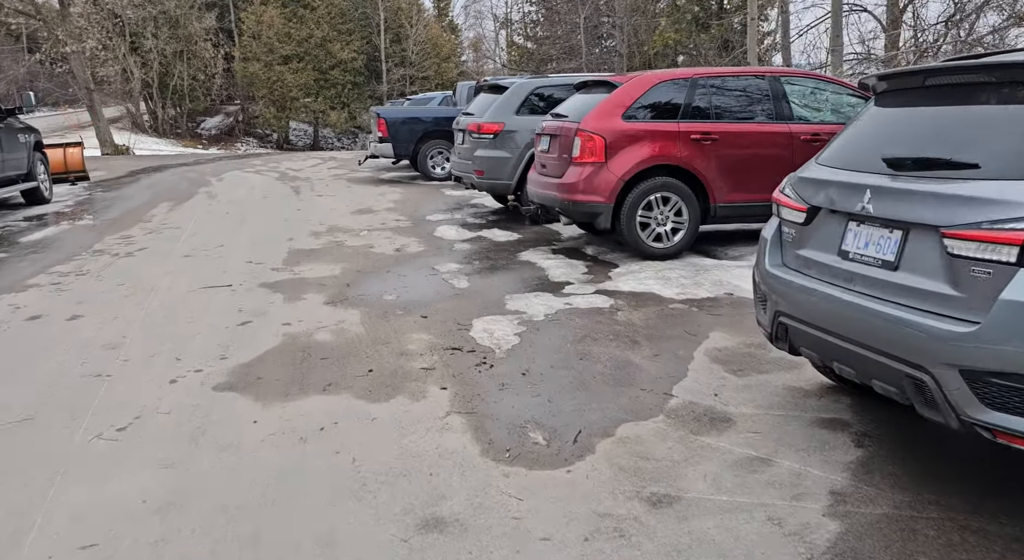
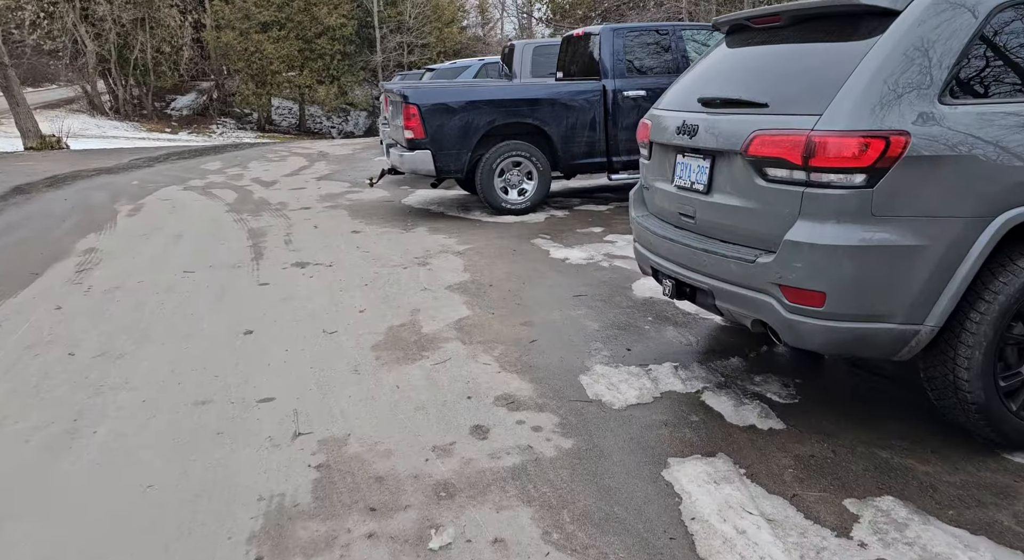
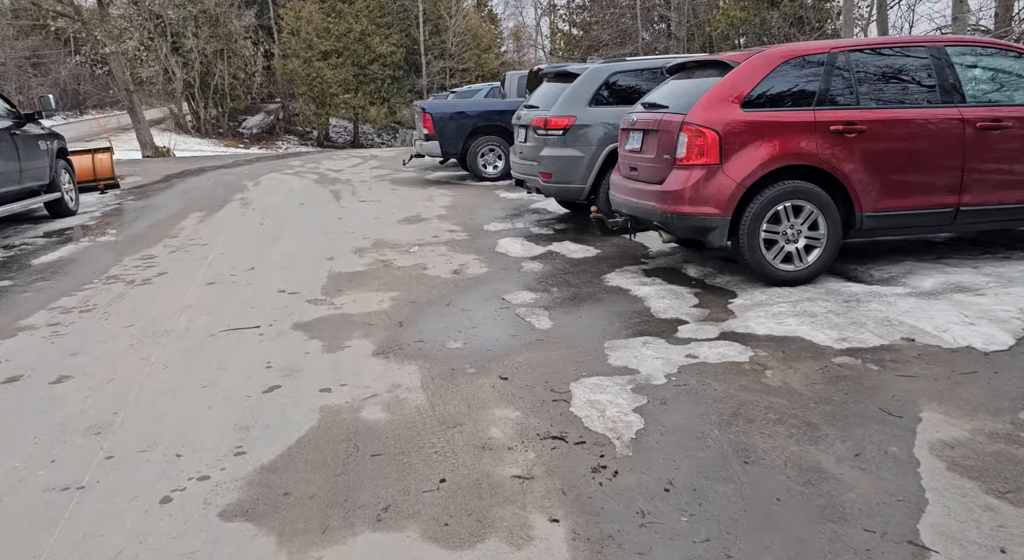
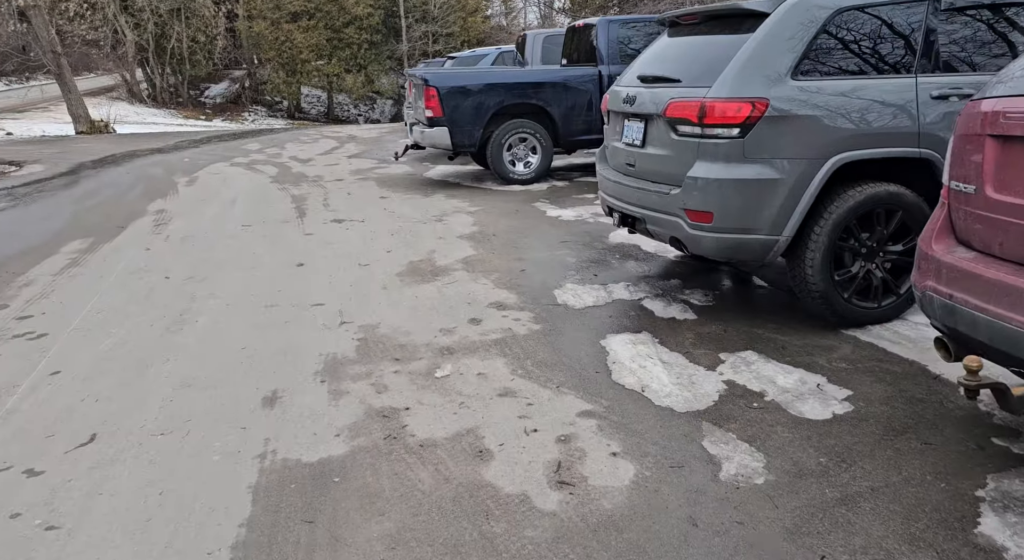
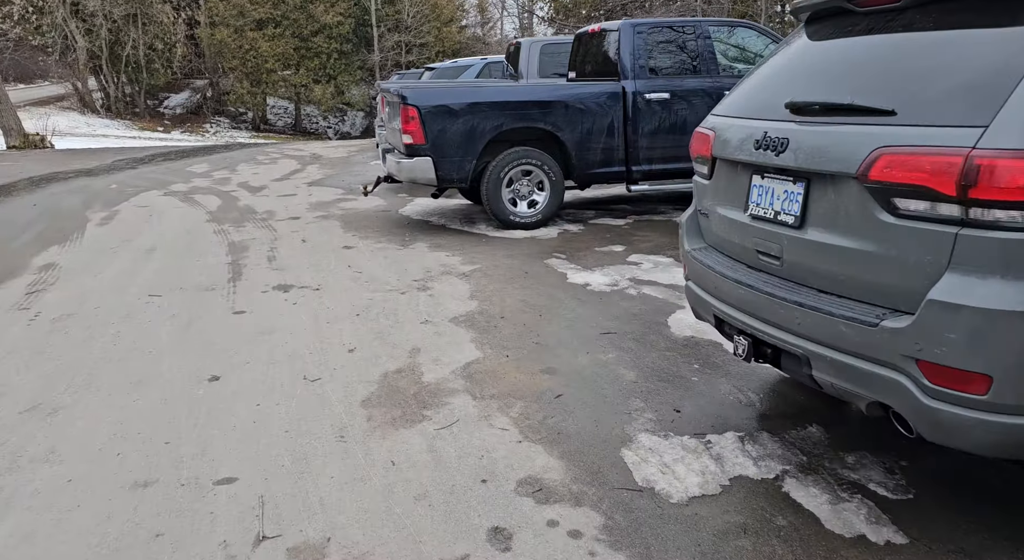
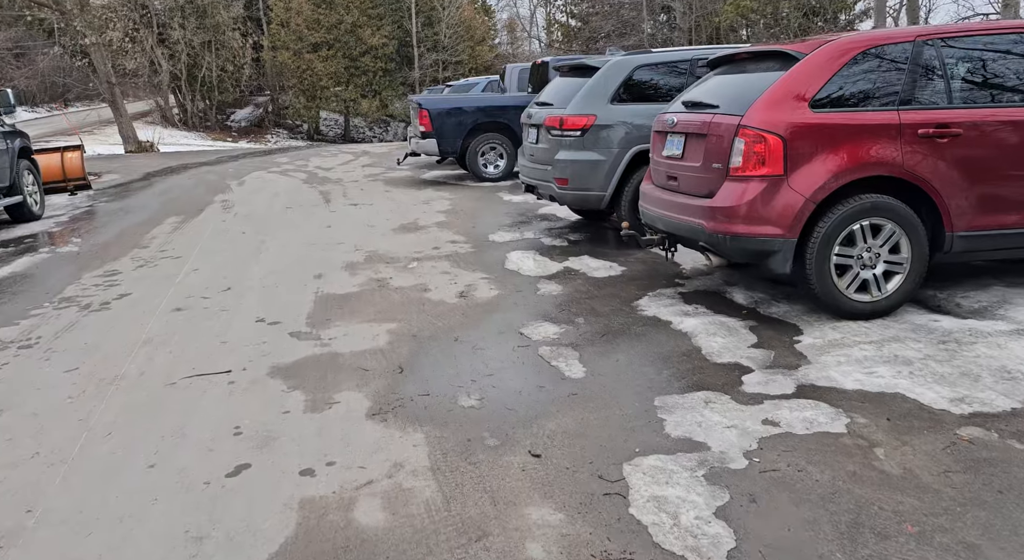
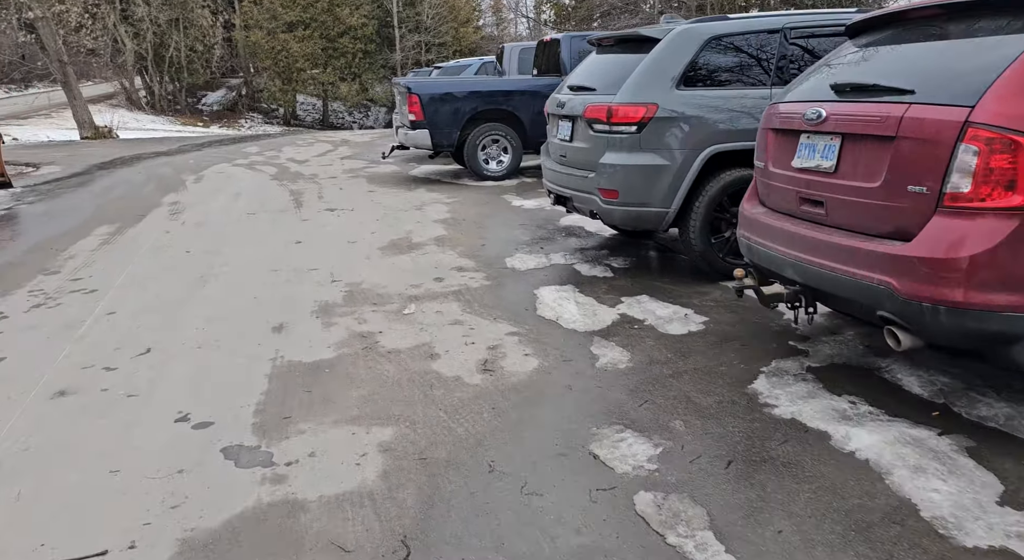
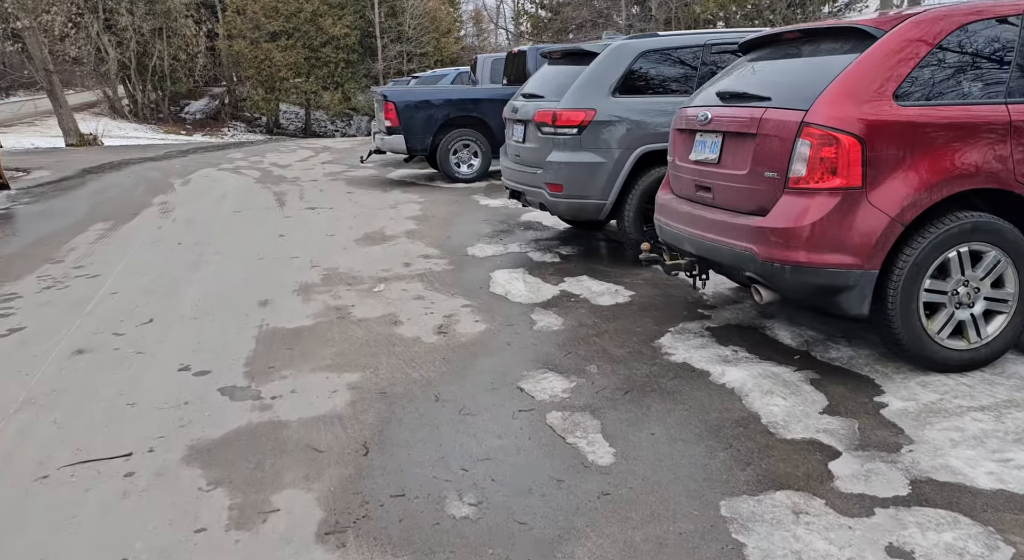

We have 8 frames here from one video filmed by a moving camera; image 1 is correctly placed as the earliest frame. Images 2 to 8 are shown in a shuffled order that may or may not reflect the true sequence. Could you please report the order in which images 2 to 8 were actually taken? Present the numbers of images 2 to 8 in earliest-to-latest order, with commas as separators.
3, 6, 8, 7, 4, 2, 5
